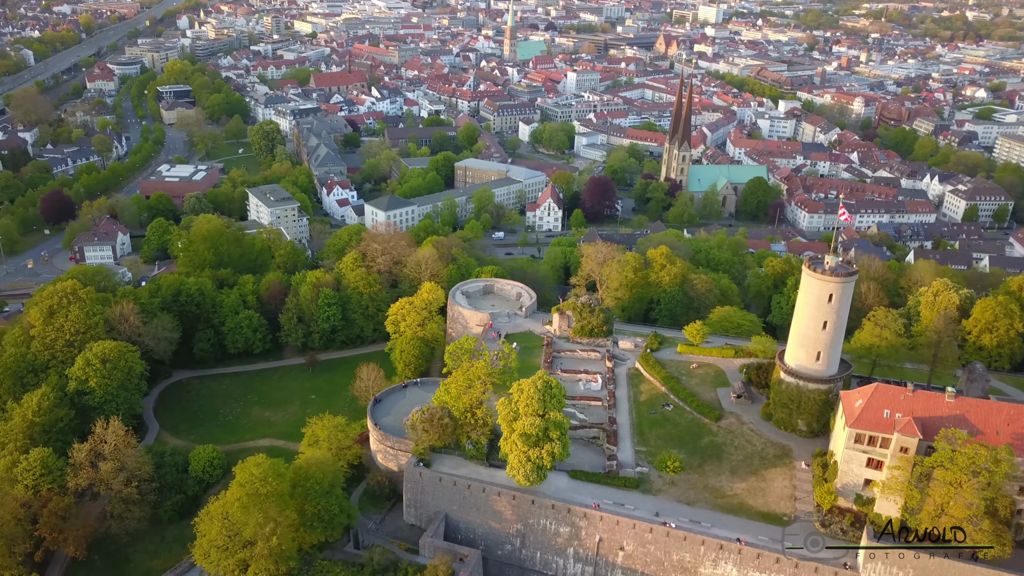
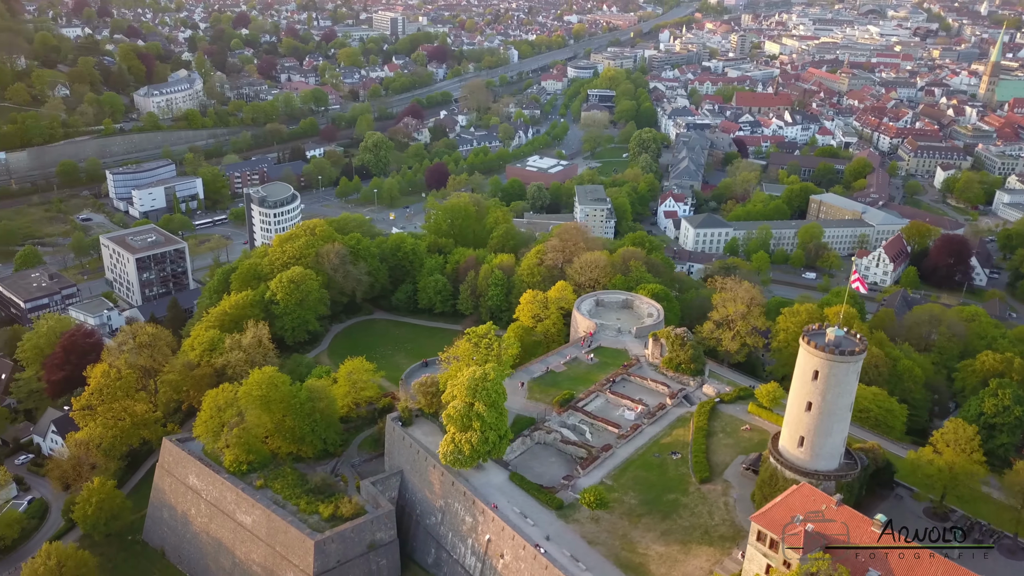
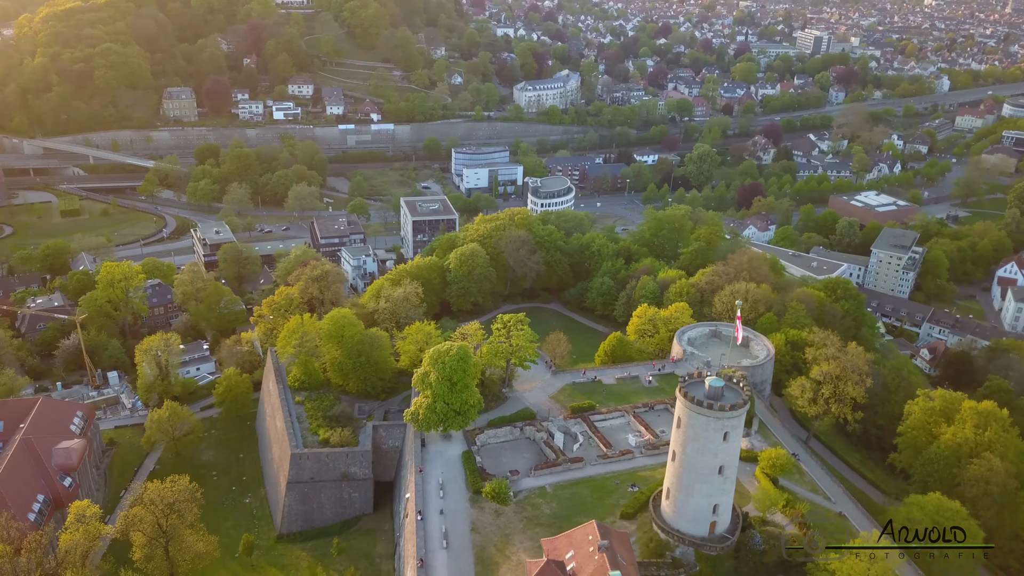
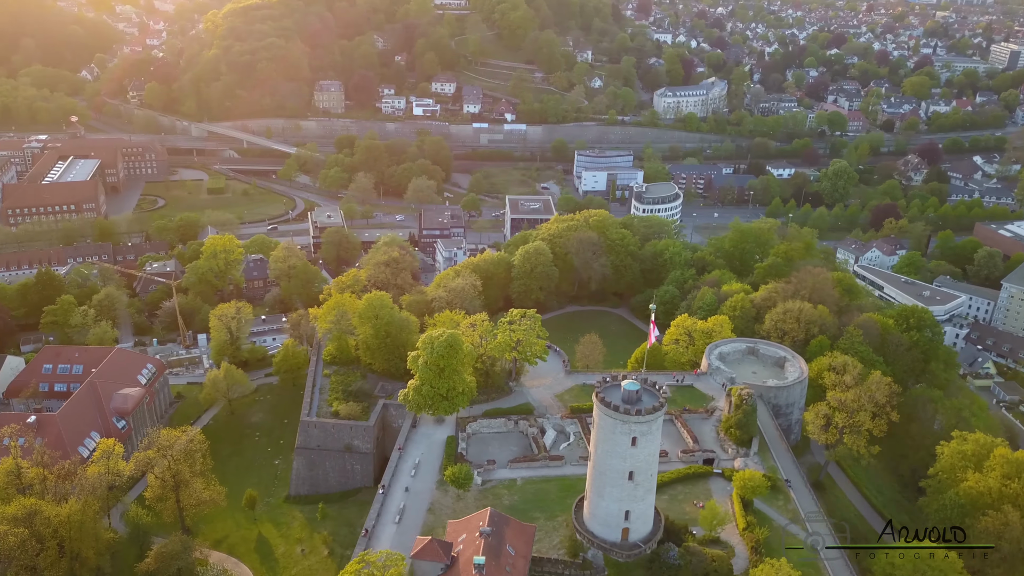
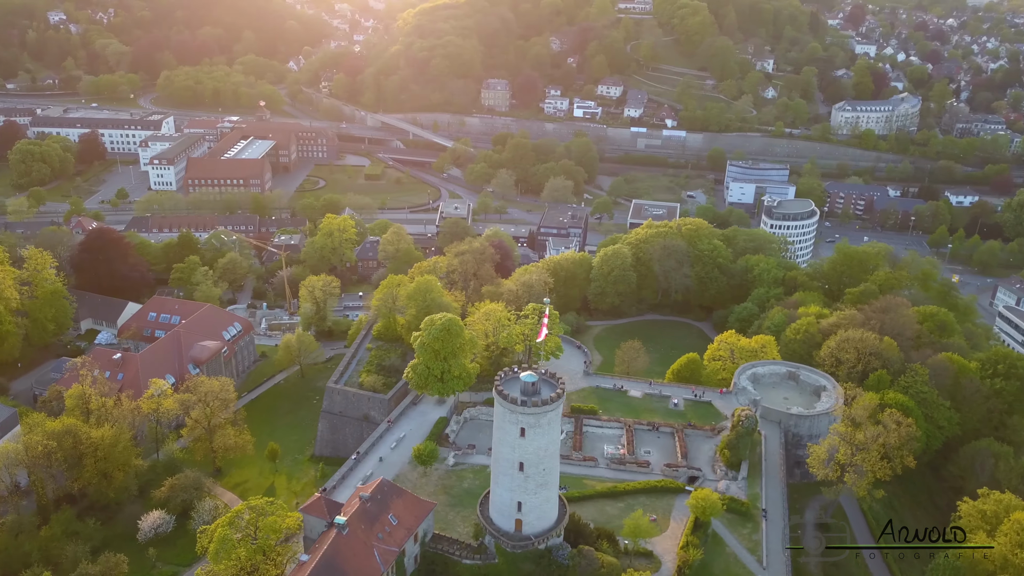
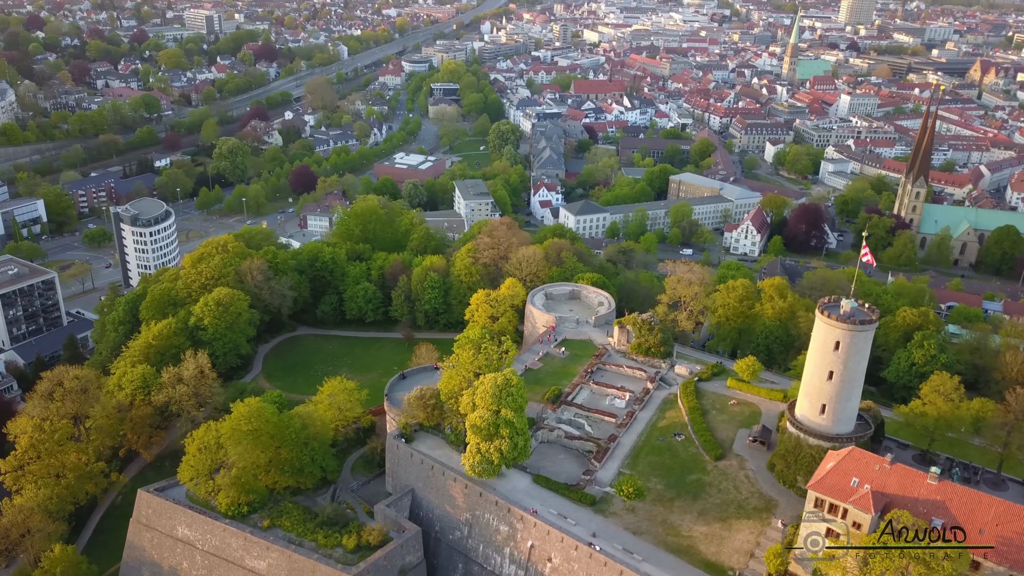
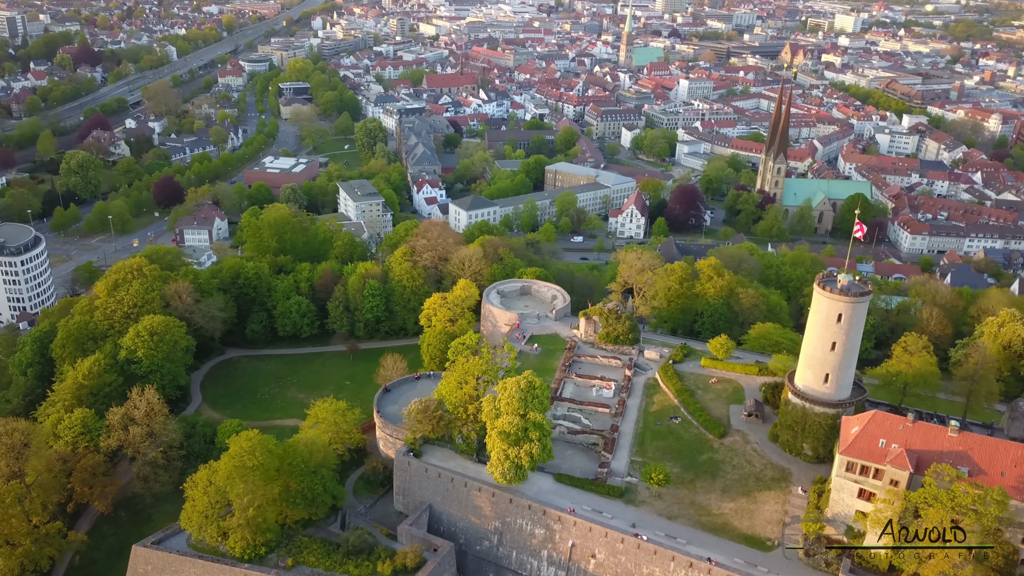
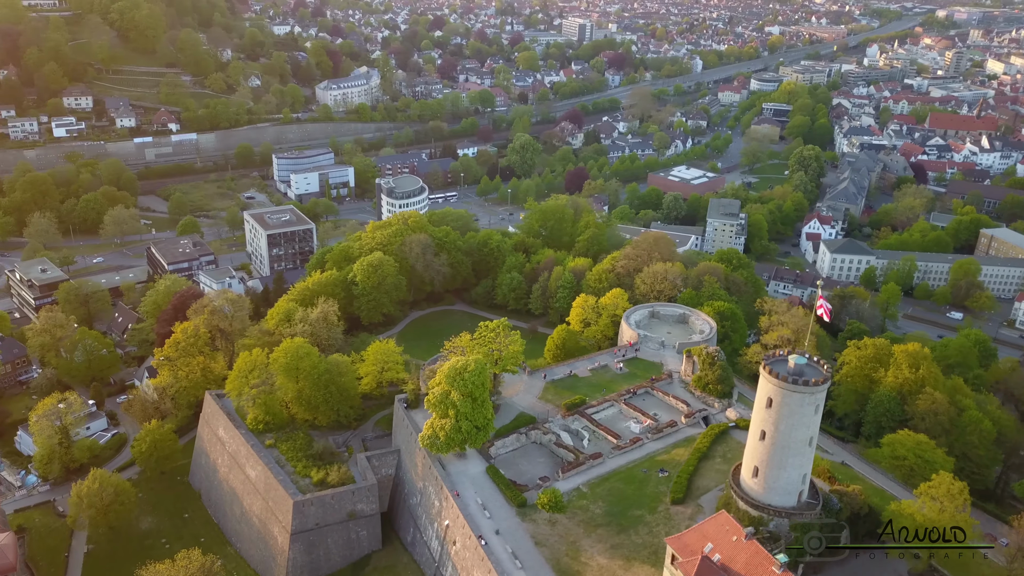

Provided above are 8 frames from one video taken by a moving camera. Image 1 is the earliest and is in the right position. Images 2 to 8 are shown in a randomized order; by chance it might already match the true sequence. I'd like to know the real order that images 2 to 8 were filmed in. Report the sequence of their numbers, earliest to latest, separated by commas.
7, 6, 2, 8, 3, 4, 5
